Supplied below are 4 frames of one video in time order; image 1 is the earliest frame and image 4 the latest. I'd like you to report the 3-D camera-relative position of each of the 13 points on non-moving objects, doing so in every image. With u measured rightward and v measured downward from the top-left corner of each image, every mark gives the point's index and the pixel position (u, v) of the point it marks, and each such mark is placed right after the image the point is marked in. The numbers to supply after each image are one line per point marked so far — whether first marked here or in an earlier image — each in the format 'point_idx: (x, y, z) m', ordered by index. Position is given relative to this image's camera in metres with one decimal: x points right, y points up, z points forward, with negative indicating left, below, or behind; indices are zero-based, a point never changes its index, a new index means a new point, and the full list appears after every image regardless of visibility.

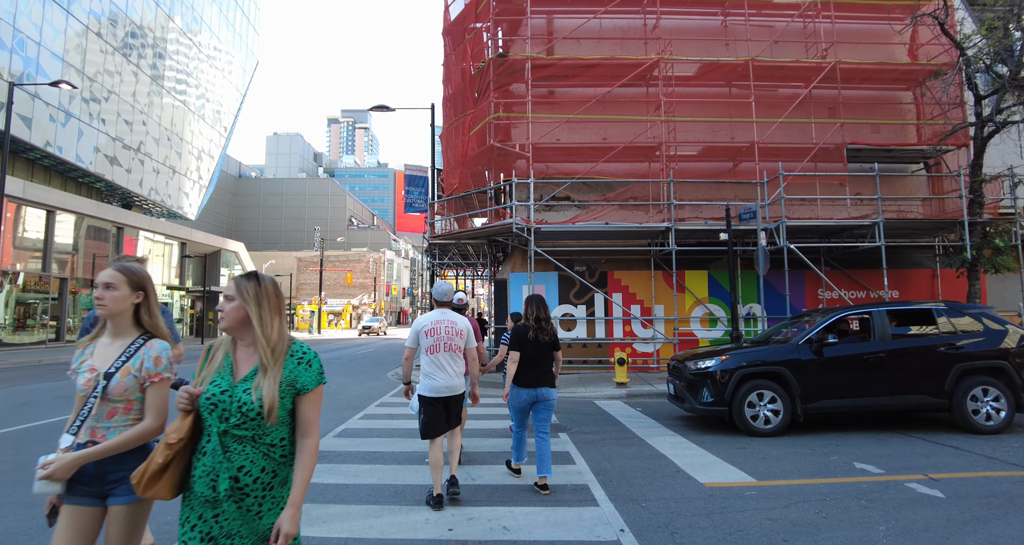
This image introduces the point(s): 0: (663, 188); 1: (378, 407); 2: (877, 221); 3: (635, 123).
0: (+3.9, +2.2, +12.5) m
1: (-2.5, -2.5, +9.1) m
2: (+8.7, +1.2, +11.8) m
3: (+3.2, +3.9, +12.9) m
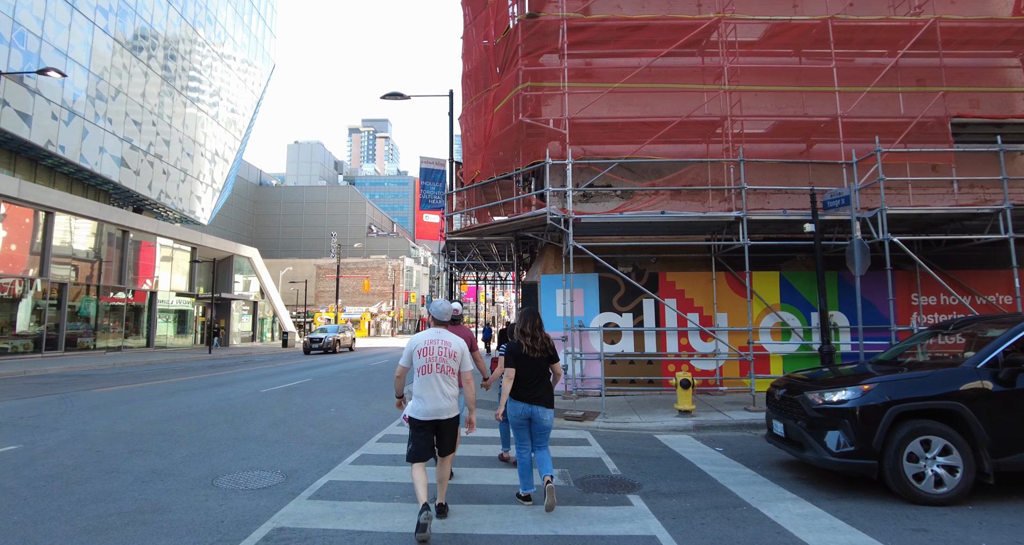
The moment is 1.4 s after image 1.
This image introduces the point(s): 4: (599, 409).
0: (+4.6, +2.1, +10.3) m
1: (-1.9, -2.4, +7.1) m
2: (+9.3, +1.2, +9.4) m
3: (+3.9, +3.9, +10.8) m
4: (+1.6, -2.6, +9.3) m
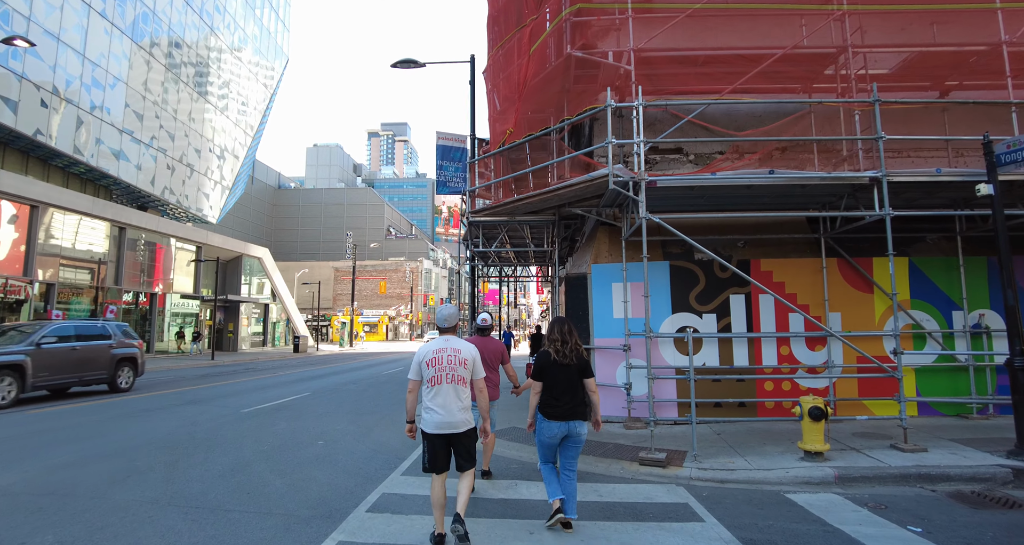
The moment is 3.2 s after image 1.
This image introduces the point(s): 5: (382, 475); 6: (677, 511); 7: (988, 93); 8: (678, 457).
0: (+5.3, +2.4, +7.6) m
1: (-1.3, -2.2, +4.7) m
2: (+10.0, +1.5, +6.6) m
3: (+4.6, +4.1, +8.2) m
4: (+2.3, -2.3, +6.6) m
5: (-1.5, -2.4, +5.8) m
6: (+1.6, -2.3, +4.8) m
7: (+7.8, +3.0, +8.2) m
8: (+2.1, -2.4, +6.4) m
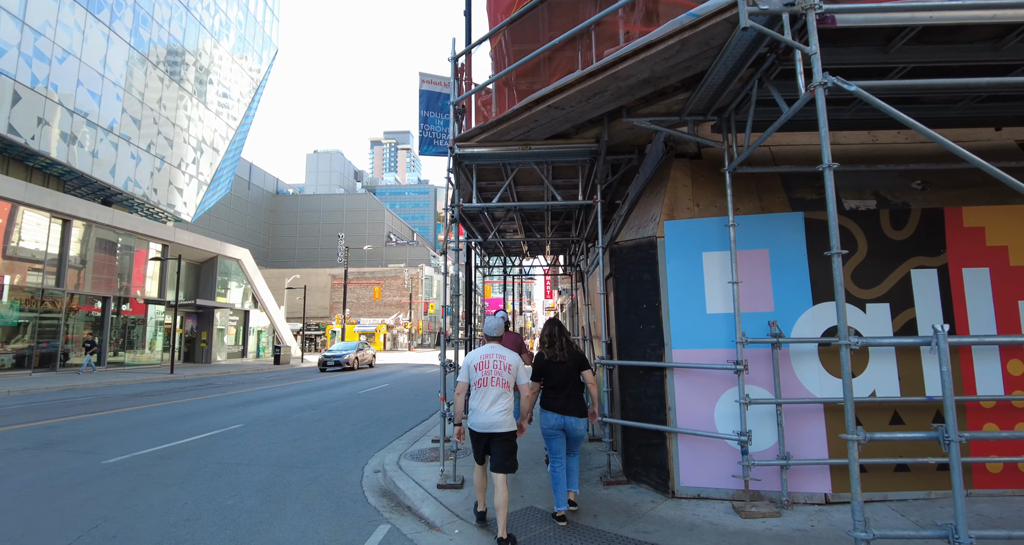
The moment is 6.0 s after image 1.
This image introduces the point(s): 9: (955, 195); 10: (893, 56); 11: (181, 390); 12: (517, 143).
0: (+5.4, +2.8, +4.1) m
1: (-1.2, -1.8, +1.1) m
2: (+10.1, +1.9, +2.9) m
3: (+4.7, +4.5, +4.7) m
4: (+2.5, -1.9, +3.0) m
5: (-1.4, -1.9, +2.2) m
6: (+1.7, -1.8, +1.2) m
7: (+8.0, +3.4, +4.6) m
8: (+2.3, -1.9, +2.7) m
9: (+4.3, +0.7, +4.8) m
10: (+2.9, +1.6, +3.7) m
11: (-11.6, -4.1, +17.5) m
12: (0.0, +1.4, +5.6) m
